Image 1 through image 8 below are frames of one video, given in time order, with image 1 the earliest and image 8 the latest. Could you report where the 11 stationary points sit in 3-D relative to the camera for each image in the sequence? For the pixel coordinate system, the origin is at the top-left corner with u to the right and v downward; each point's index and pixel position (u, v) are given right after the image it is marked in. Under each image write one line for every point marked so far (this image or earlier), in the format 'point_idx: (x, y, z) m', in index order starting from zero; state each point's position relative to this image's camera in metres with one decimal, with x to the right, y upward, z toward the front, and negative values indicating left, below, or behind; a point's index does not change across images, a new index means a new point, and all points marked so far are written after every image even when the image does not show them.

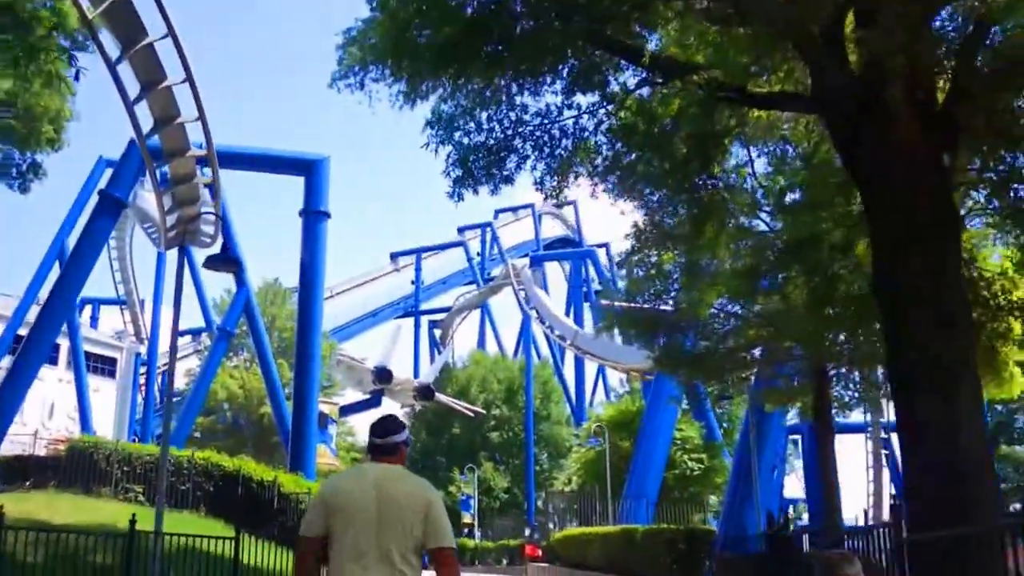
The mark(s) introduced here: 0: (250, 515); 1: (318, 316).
0: (-3.6, -3.1, +17.3) m
1: (-3.1, -0.4, +20.0) m
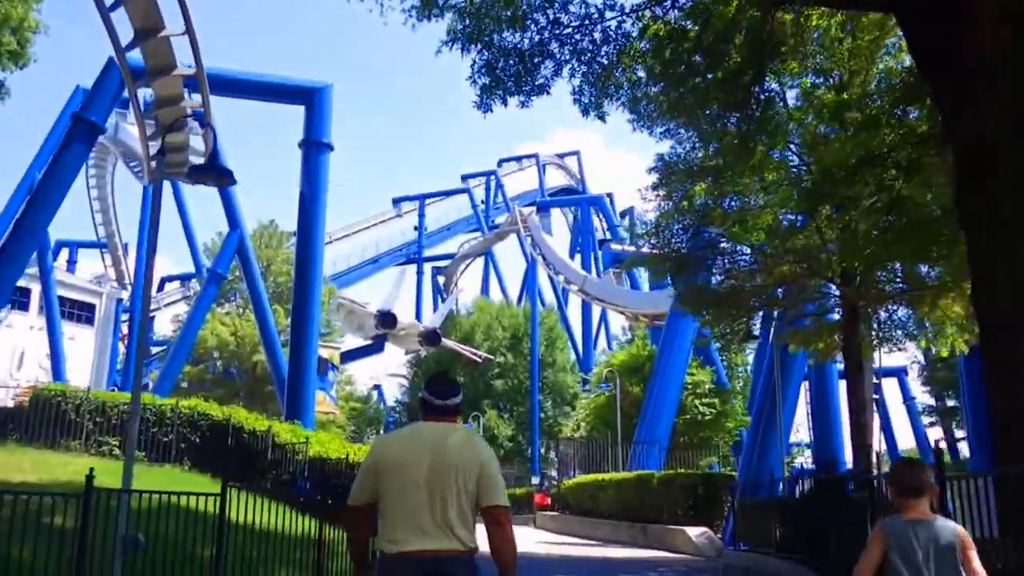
0: (-3.5, -2.3, +16.4) m
1: (-3.0, +0.5, +18.9) m
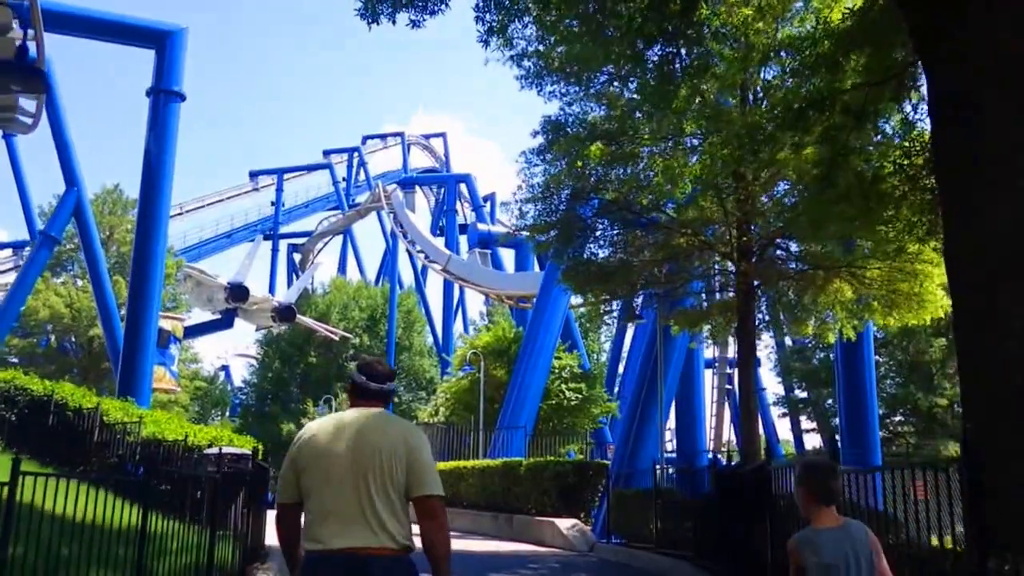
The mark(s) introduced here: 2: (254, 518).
0: (-5.2, -1.9, +14.6) m
1: (-4.8, +1.0, +17.2) m
2: (-2.6, -2.3, +12.4) m
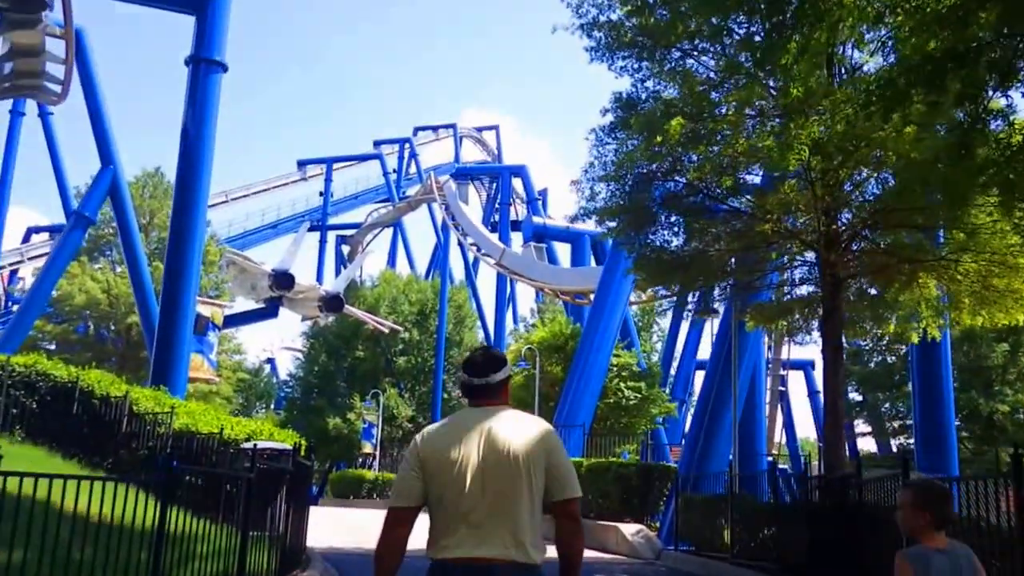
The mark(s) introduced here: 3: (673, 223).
0: (-4.5, -1.7, +13.7) m
1: (-4.0, +1.2, +16.3) m
2: (-2.0, -2.1, +11.4) m
3: (+1.6, +0.6, +13.2) m
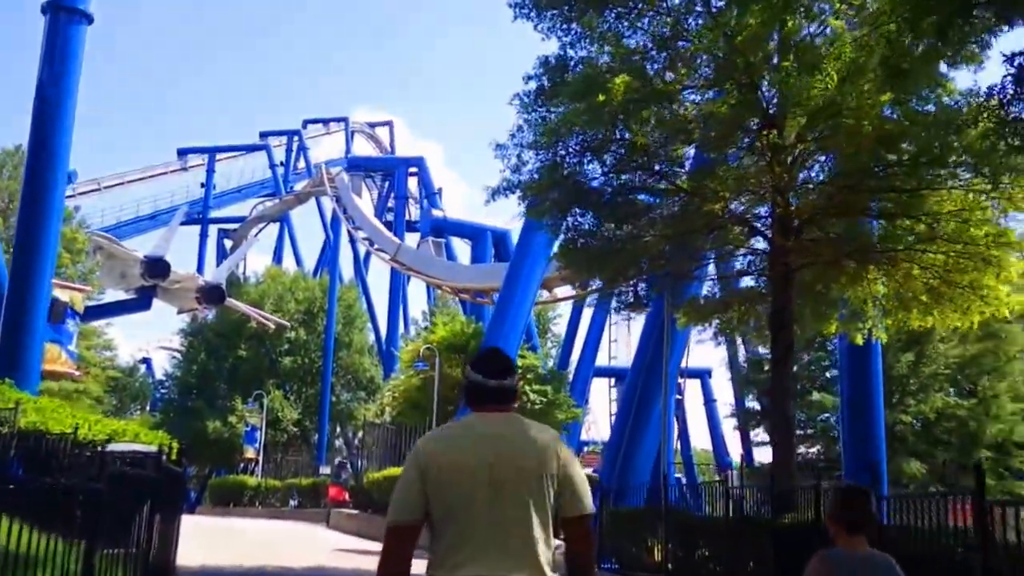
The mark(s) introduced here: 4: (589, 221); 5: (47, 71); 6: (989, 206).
0: (-5.4, -1.4, +11.7) m
1: (-5.1, +1.4, +14.4) m
2: (-2.7, -1.9, +9.6) m
3: (+0.8, +0.7, +11.8) m
4: (+0.8, +0.7, +11.9) m
5: (-5.2, +2.4, +14.3) m
6: (+4.1, +0.7, +10.8) m
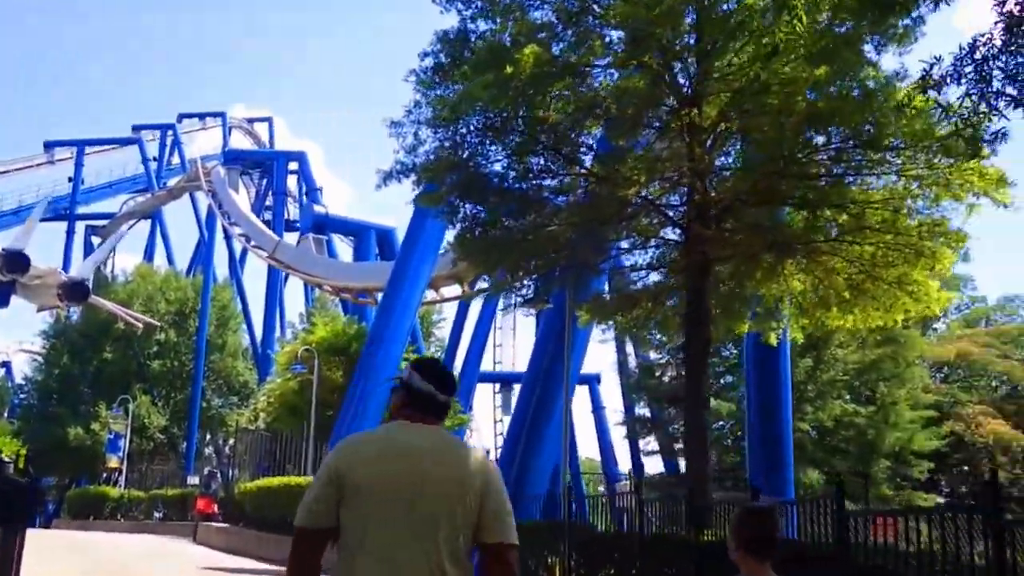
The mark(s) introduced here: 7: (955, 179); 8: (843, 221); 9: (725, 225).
0: (-6.3, -1.3, +10.1) m
1: (-6.2, +1.5, +12.8) m
2: (-3.4, -1.8, +8.3) m
3: (-0.1, +0.8, +10.8) m
4: (-0.1, +0.7, +10.9) m
5: (-6.3, +2.5, +12.7) m
6: (+3.3, +0.7, +10.1) m
7: (+3.5, +0.8, +9.8) m
8: (+2.6, +0.5, +10.0) m
9: (+1.7, +0.5, +10.0) m
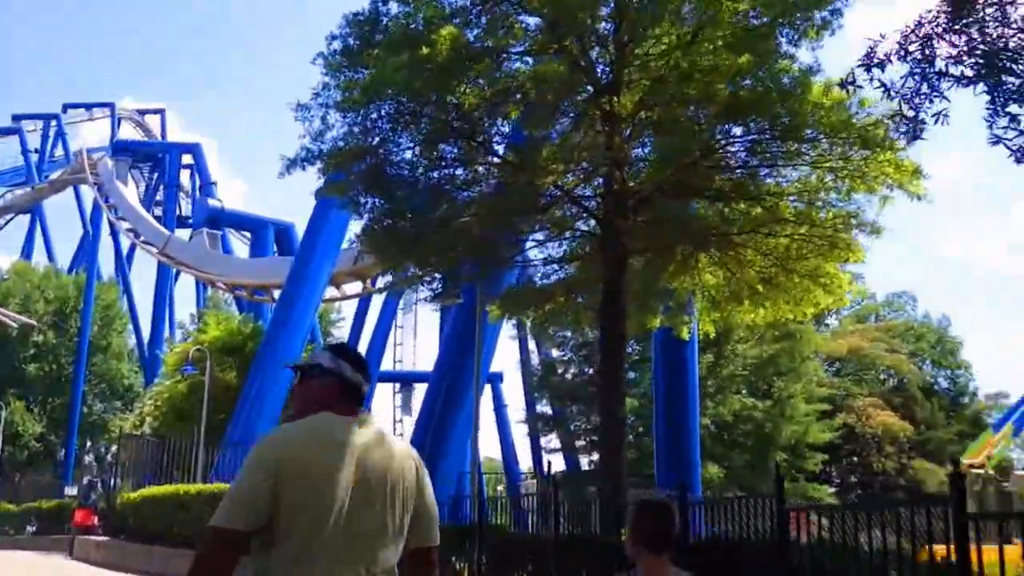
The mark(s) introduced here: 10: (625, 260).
0: (-7.0, -1.3, +9.3) m
1: (-7.1, +1.5, +11.9) m
2: (-3.9, -1.8, +7.7) m
3: (-0.9, +0.8, +10.4) m
4: (-0.9, +0.8, +10.5) m
5: (-7.2, +2.5, +11.8) m
6: (+2.6, +0.8, +10.0) m
7: (+2.8, +0.9, +9.7) m
8: (+2.0, +0.6, +9.9) m
9: (+1.0, +0.5, +9.8) m
10: (+0.9, +0.2, +10.1) m
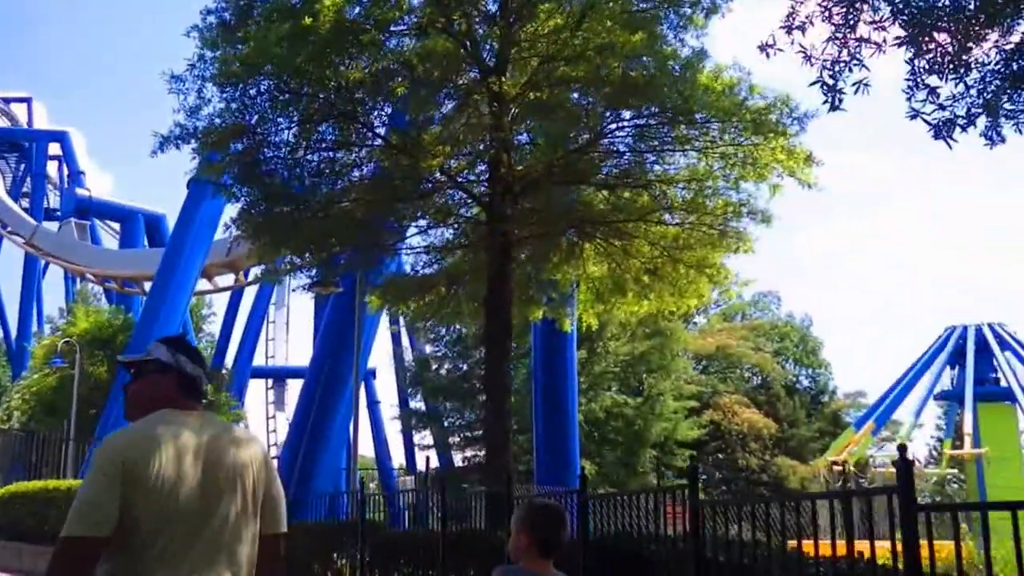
0: (-7.8, -1.2, +8.2) m
1: (-8.2, +1.7, +10.8) m
2: (-4.6, -1.7, +7.0) m
3: (-1.8, +0.9, +10.0) m
4: (-1.8, +0.9, +10.1) m
5: (-8.3, +2.7, +10.7) m
6: (+1.7, +0.9, +10.0) m
7: (+1.9, +1.0, +9.7) m
8: (+1.0, +0.7, +9.8) m
9: (+0.1, +0.6, +9.6) m
10: (0.0, +0.3, +9.8) m
